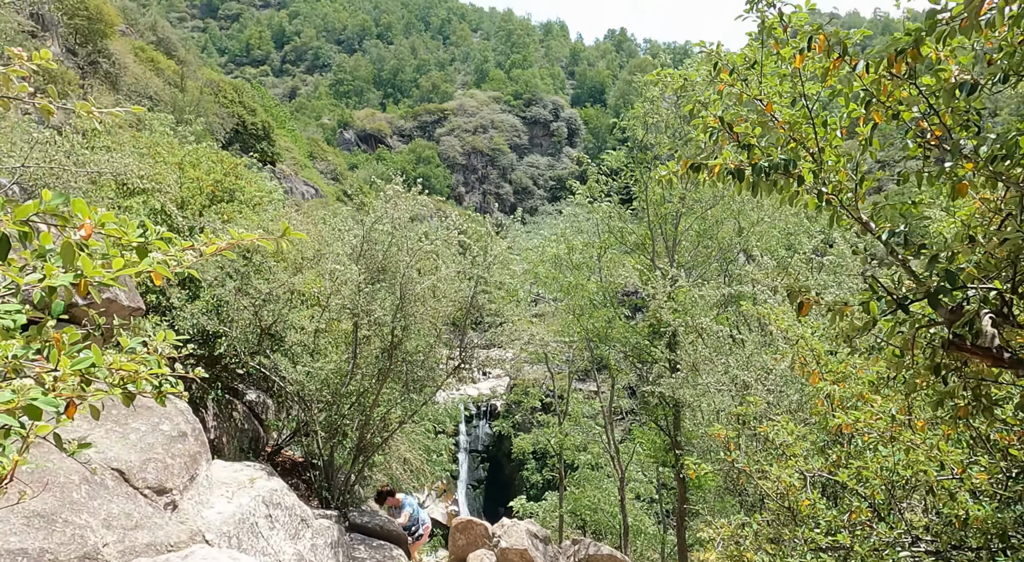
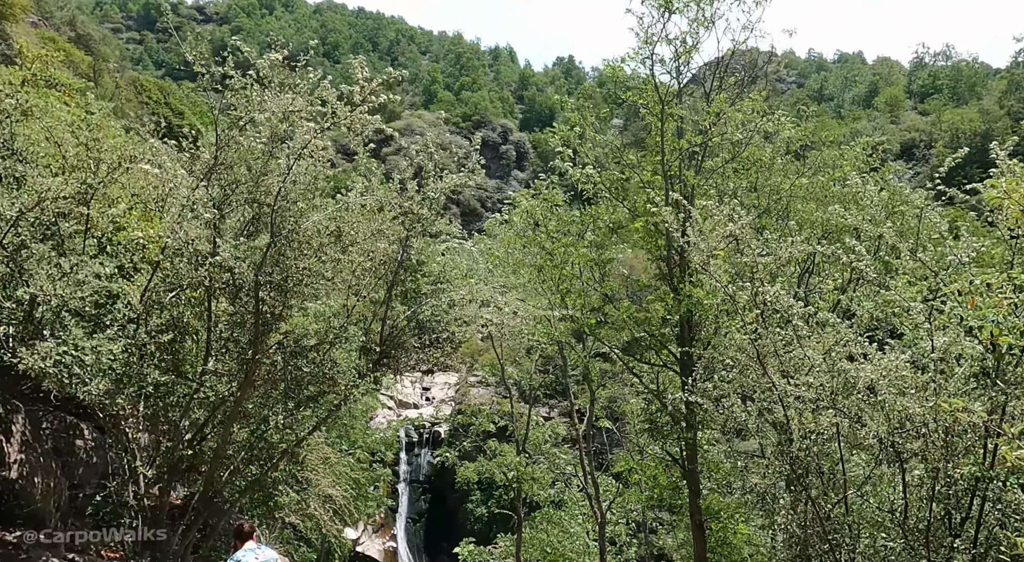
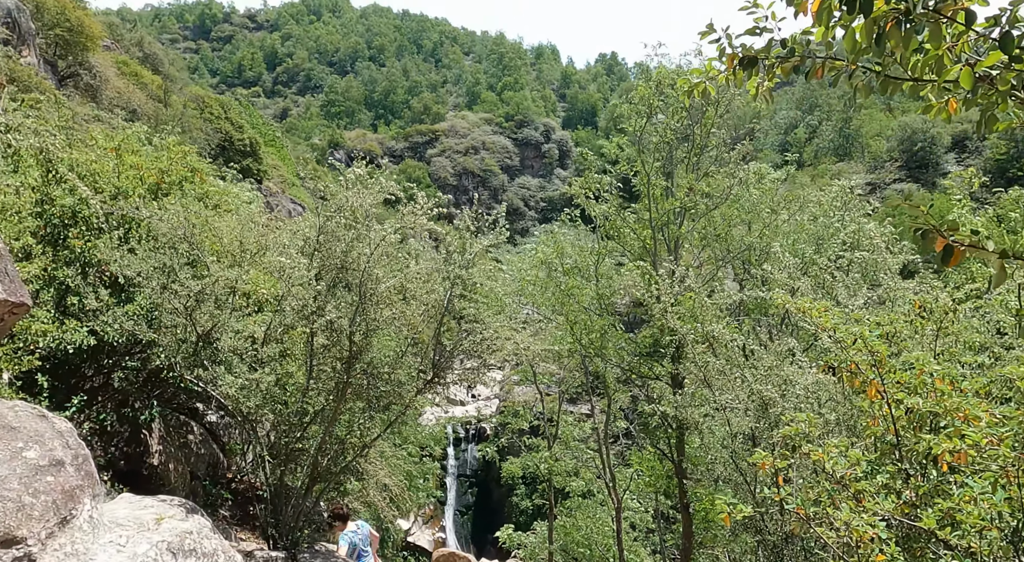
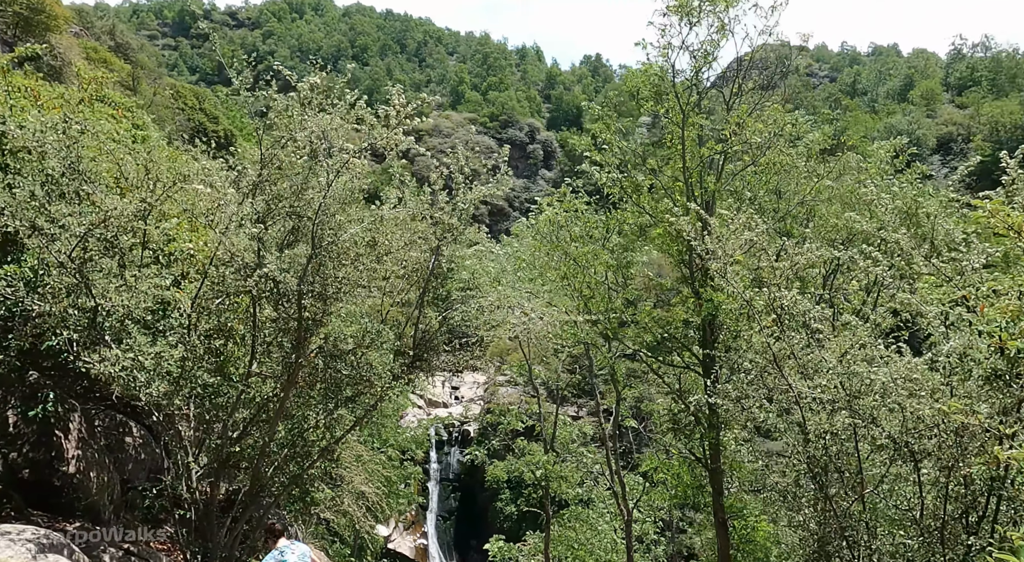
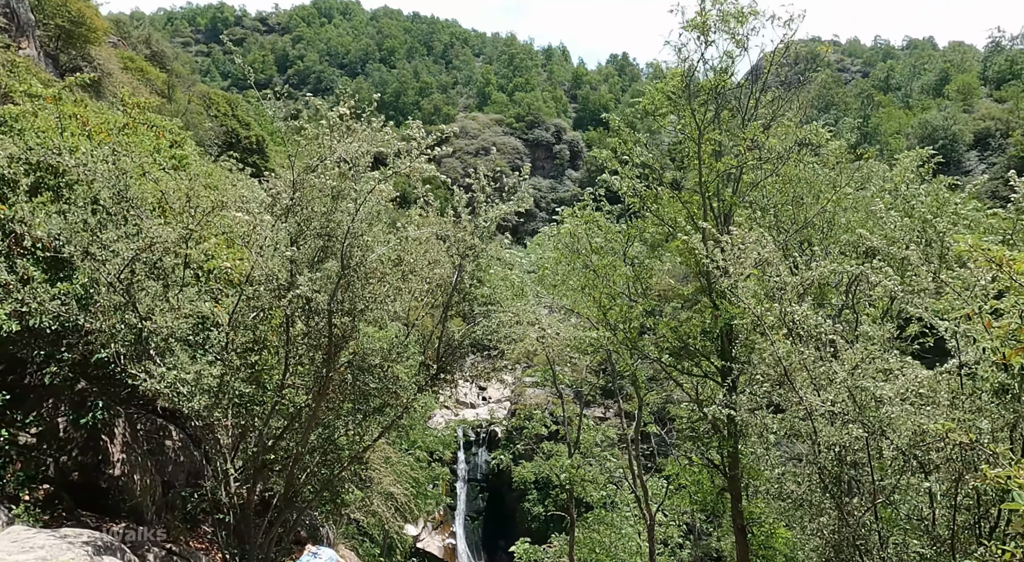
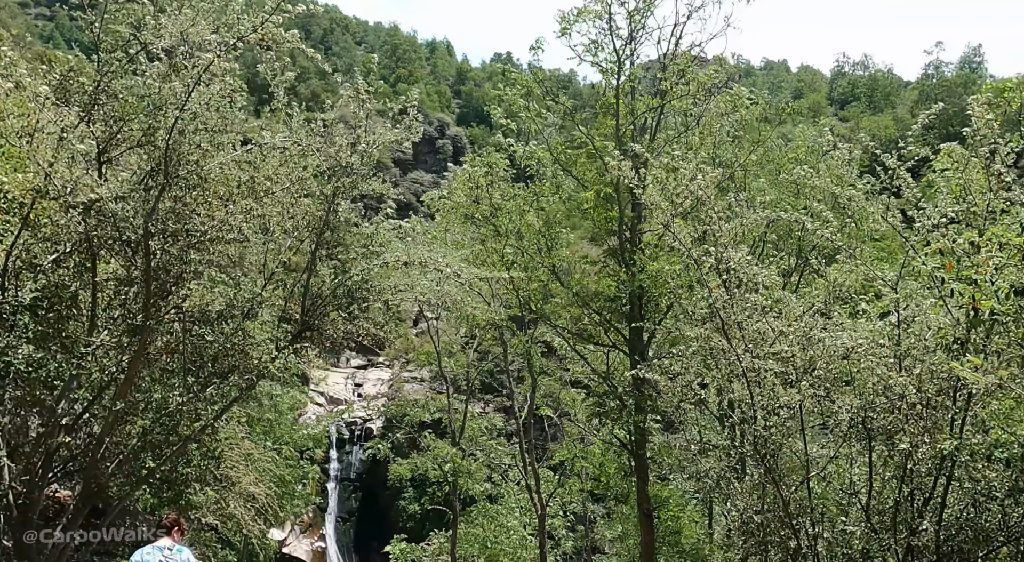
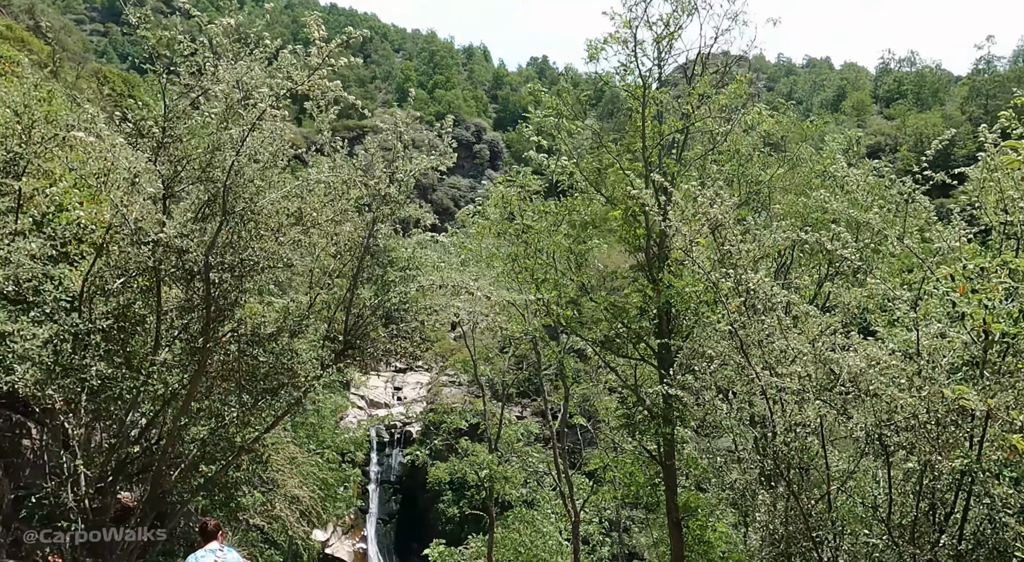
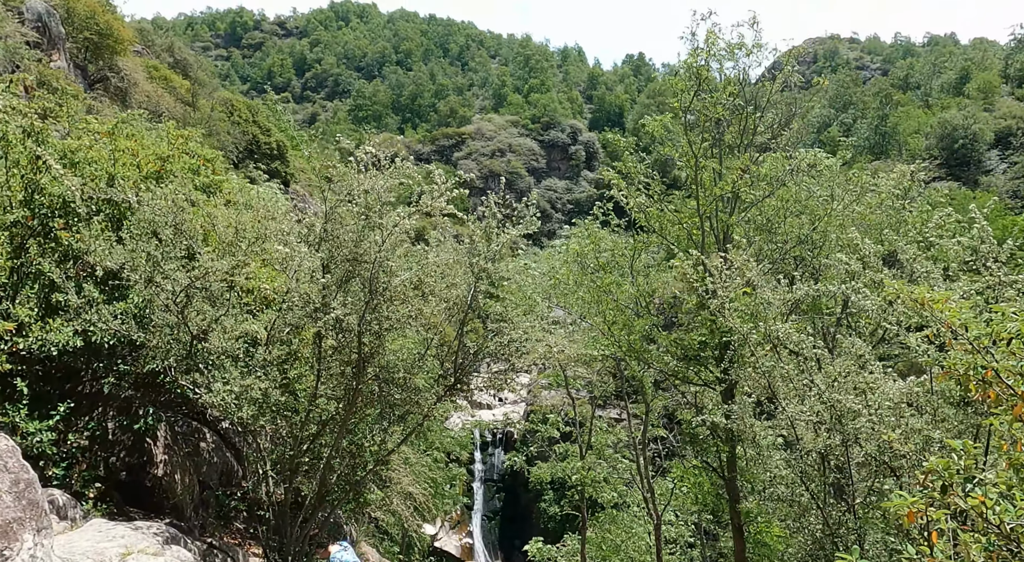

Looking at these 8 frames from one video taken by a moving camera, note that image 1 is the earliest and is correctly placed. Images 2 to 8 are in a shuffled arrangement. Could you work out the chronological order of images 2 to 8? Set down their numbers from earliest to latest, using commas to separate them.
3, 8, 5, 4, 2, 7, 6
